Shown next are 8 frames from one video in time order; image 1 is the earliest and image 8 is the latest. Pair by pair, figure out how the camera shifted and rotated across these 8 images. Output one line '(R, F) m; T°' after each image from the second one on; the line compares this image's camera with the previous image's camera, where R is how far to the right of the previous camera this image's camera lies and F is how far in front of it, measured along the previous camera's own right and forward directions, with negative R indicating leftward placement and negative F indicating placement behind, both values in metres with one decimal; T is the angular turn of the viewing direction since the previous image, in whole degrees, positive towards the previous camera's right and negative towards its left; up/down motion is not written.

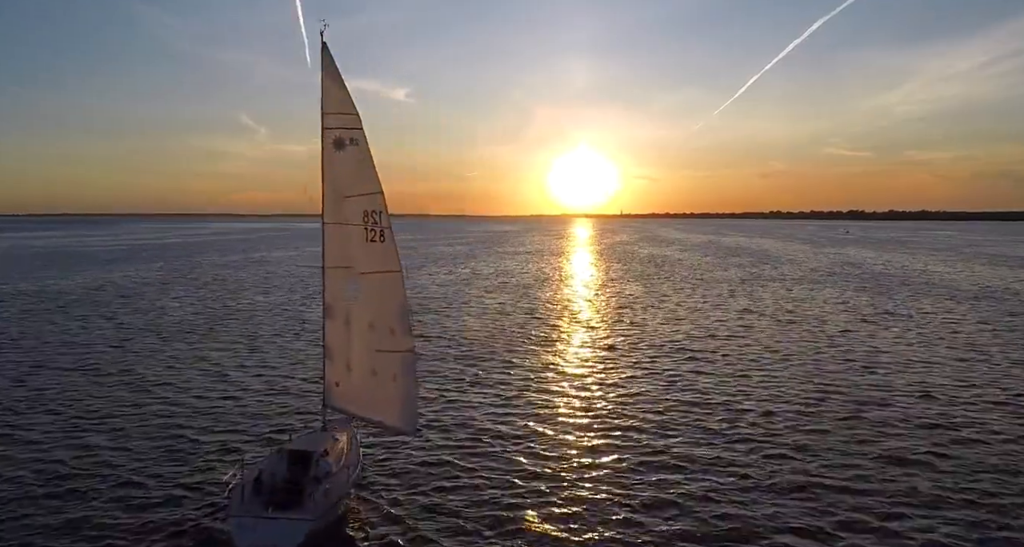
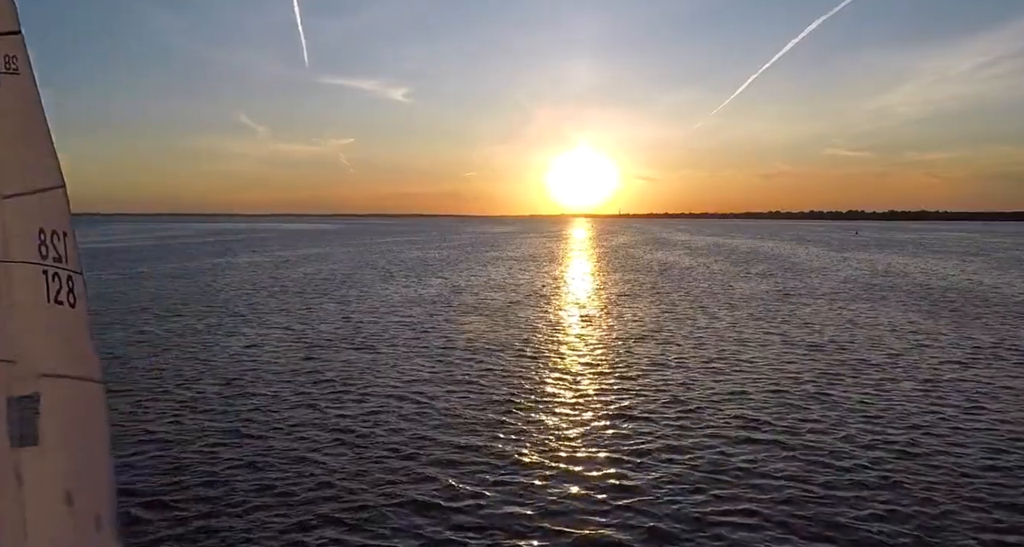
(+0.8, +7.1) m; 0°
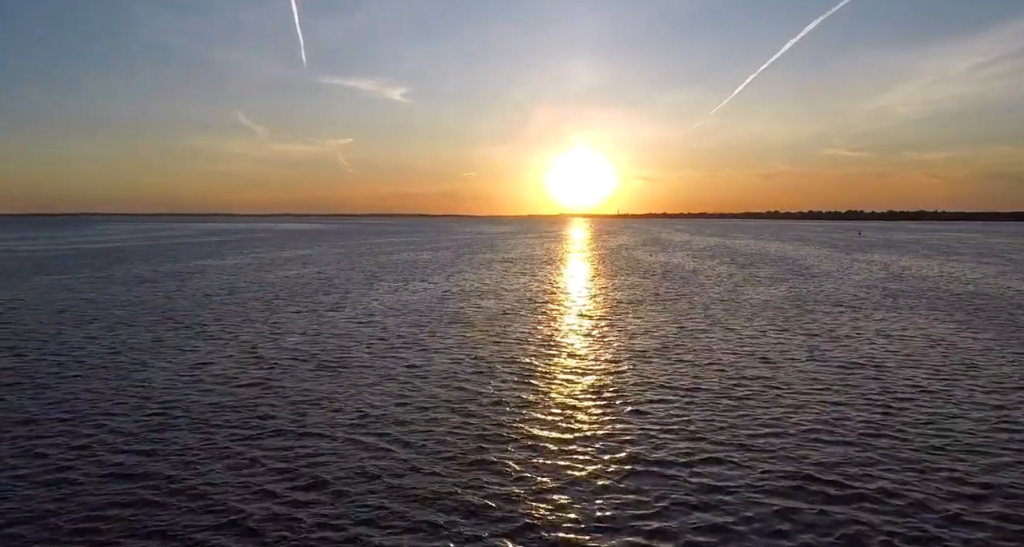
(+0.3, +3.1) m; 0°
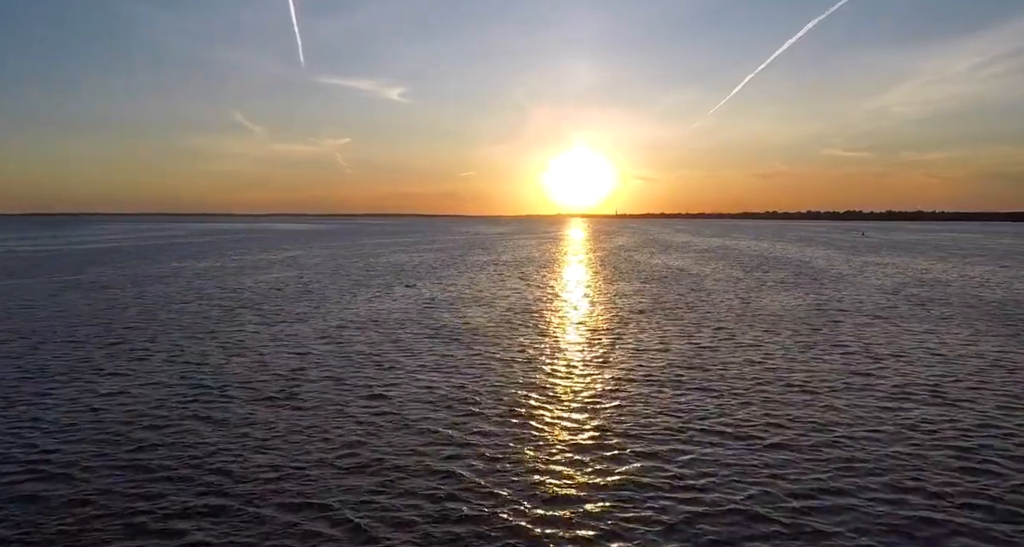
(+0.4, +3.3) m; 0°
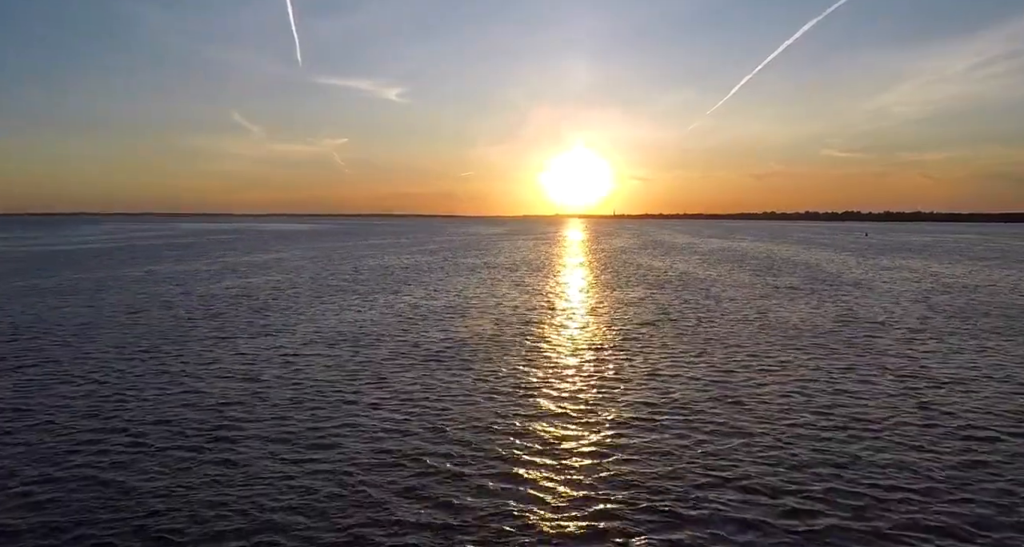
(+0.4, +3.5) m; 0°
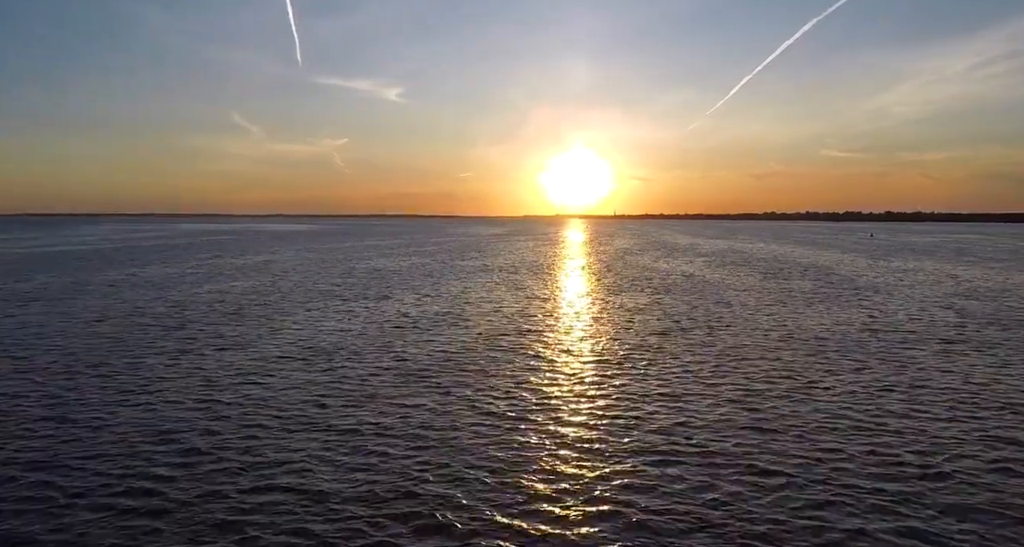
(+0.1, +2.5) m; 0°
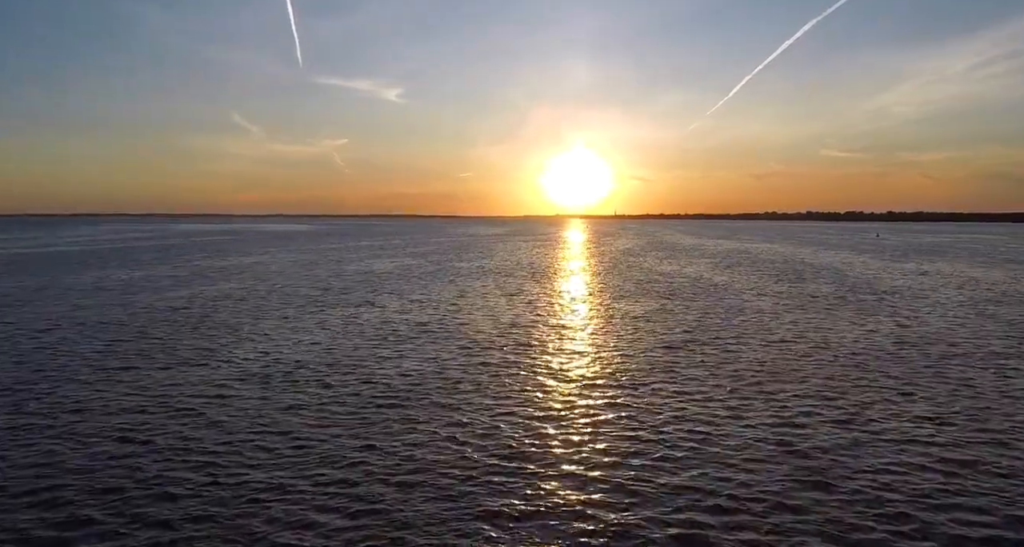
(+0.2, +3.0) m; 0°
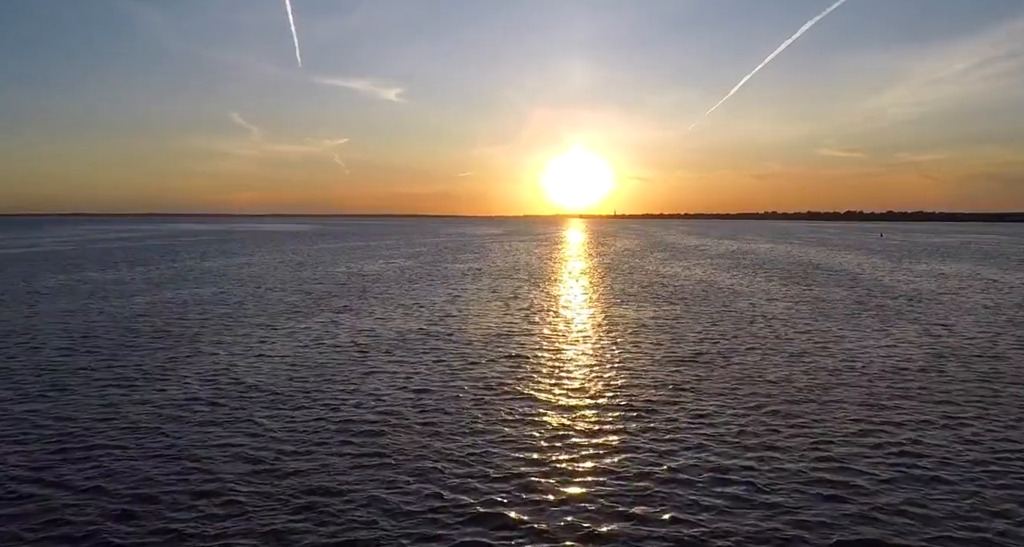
(+0.2, +2.5) m; 0°
